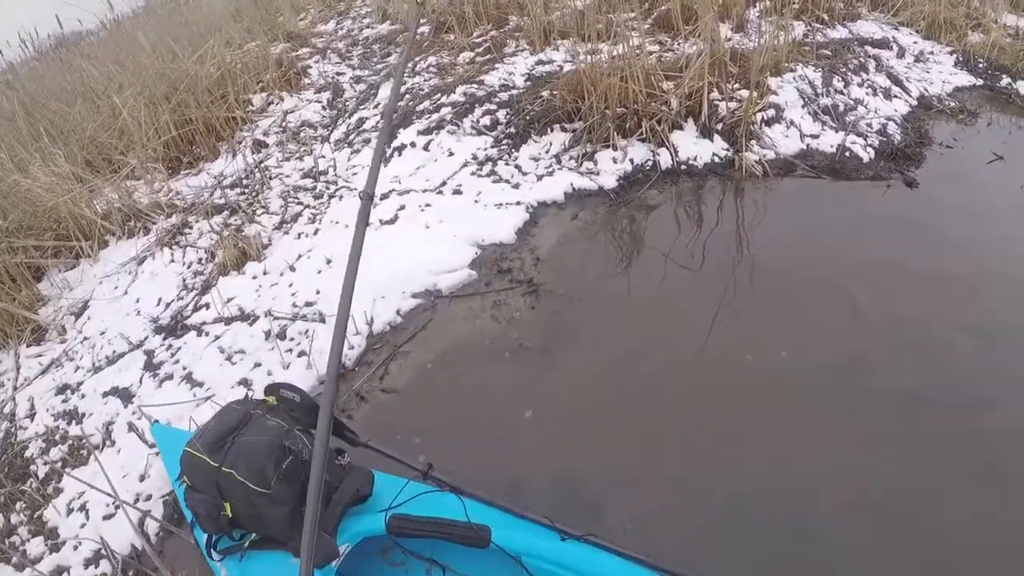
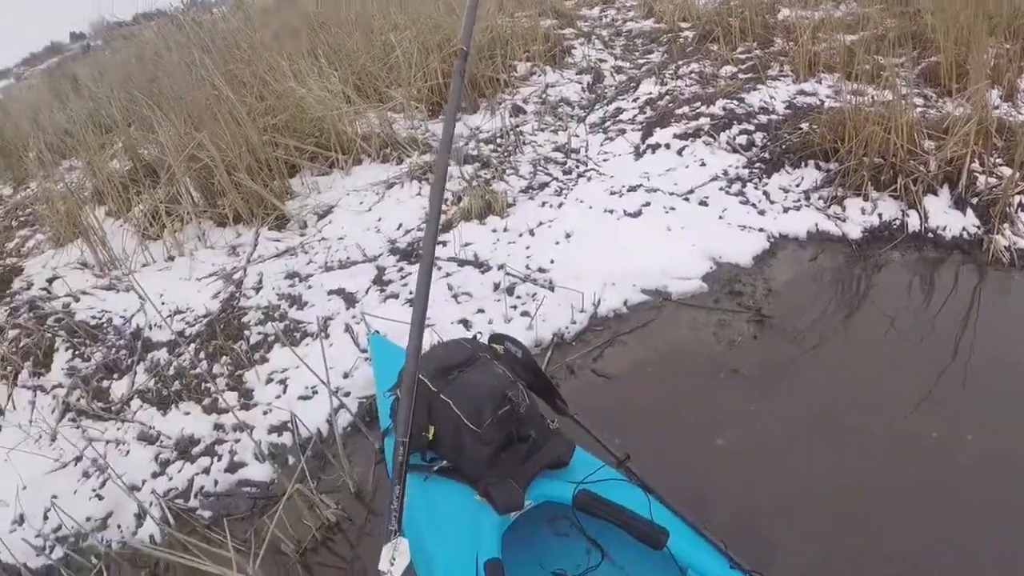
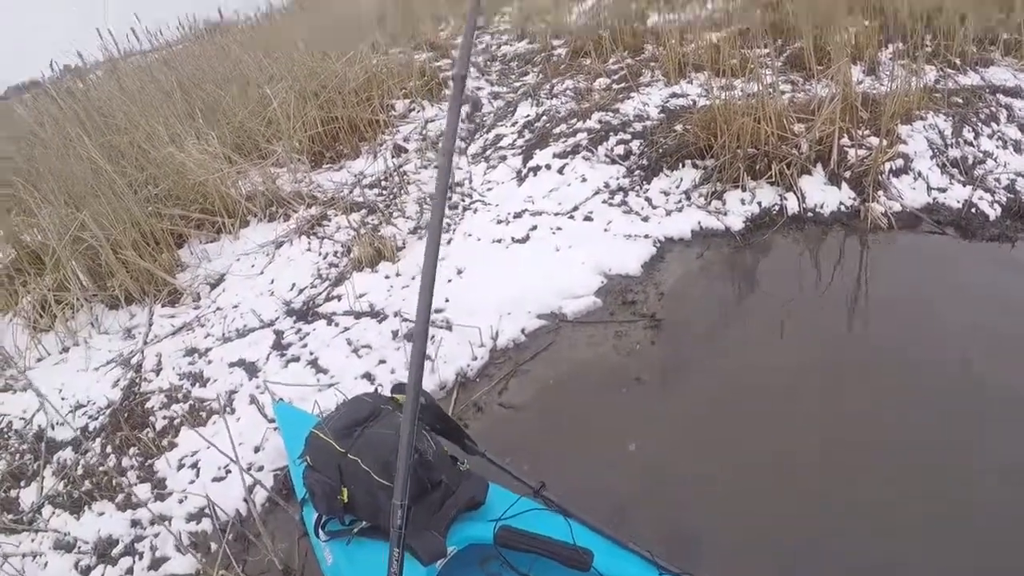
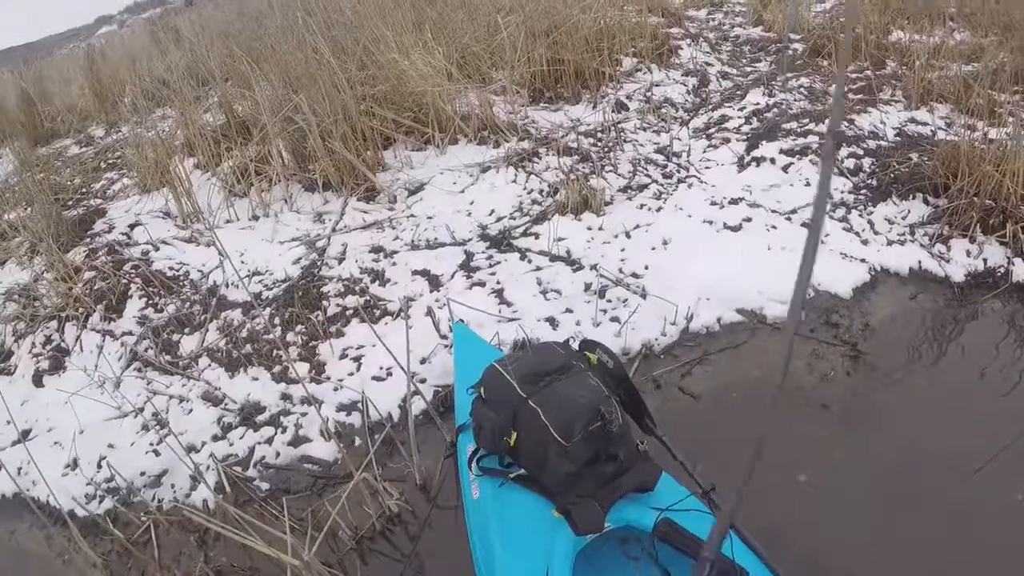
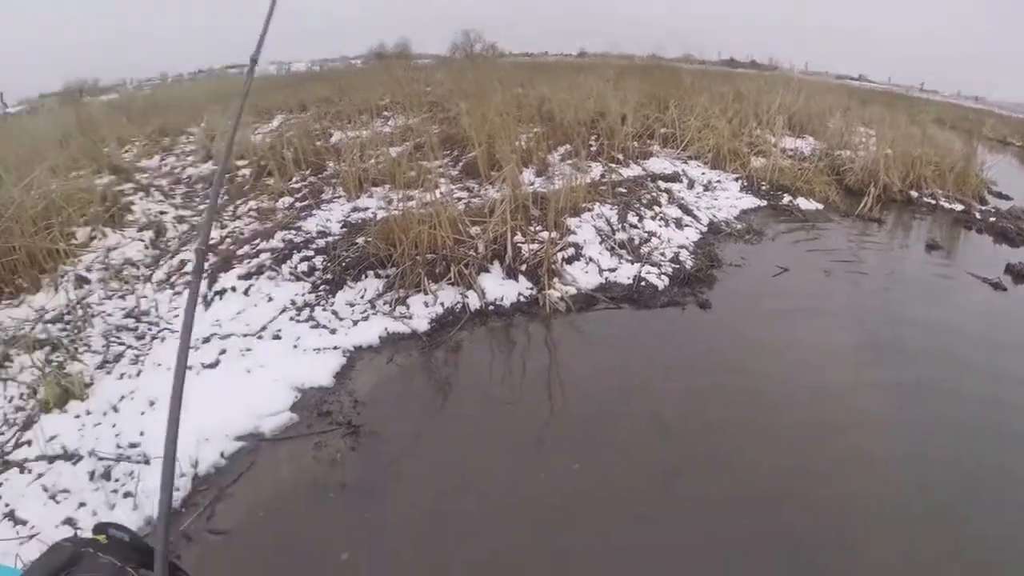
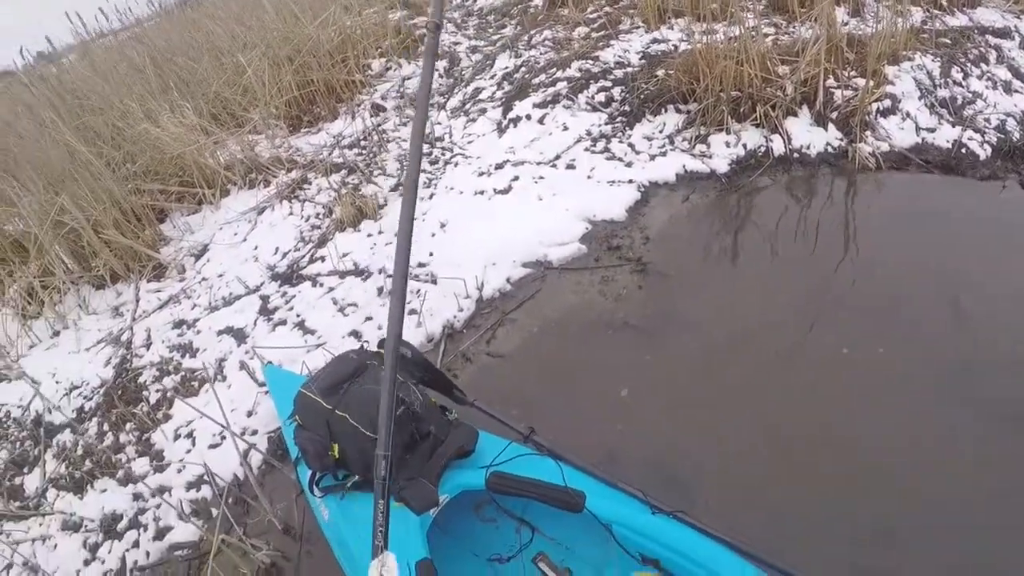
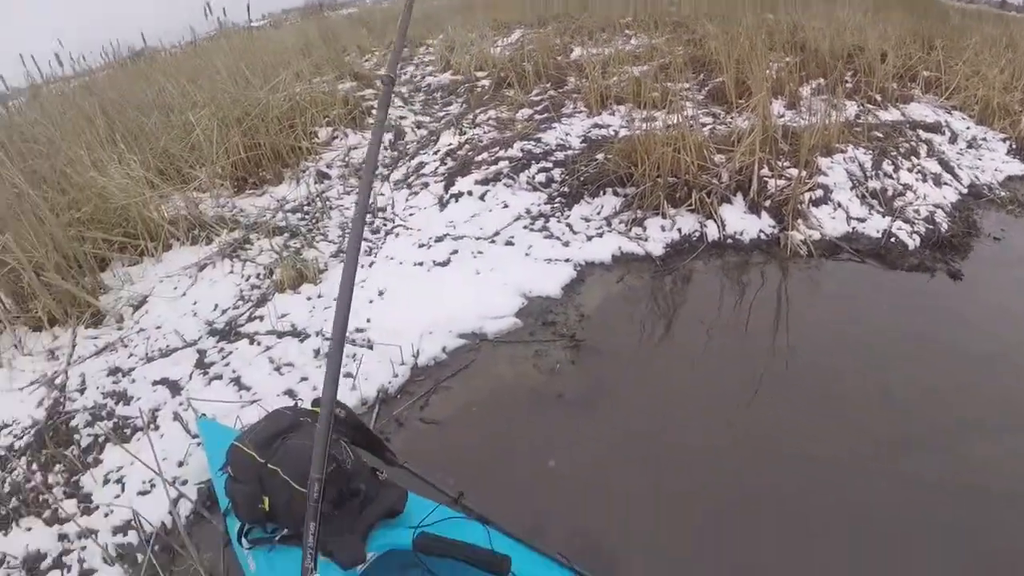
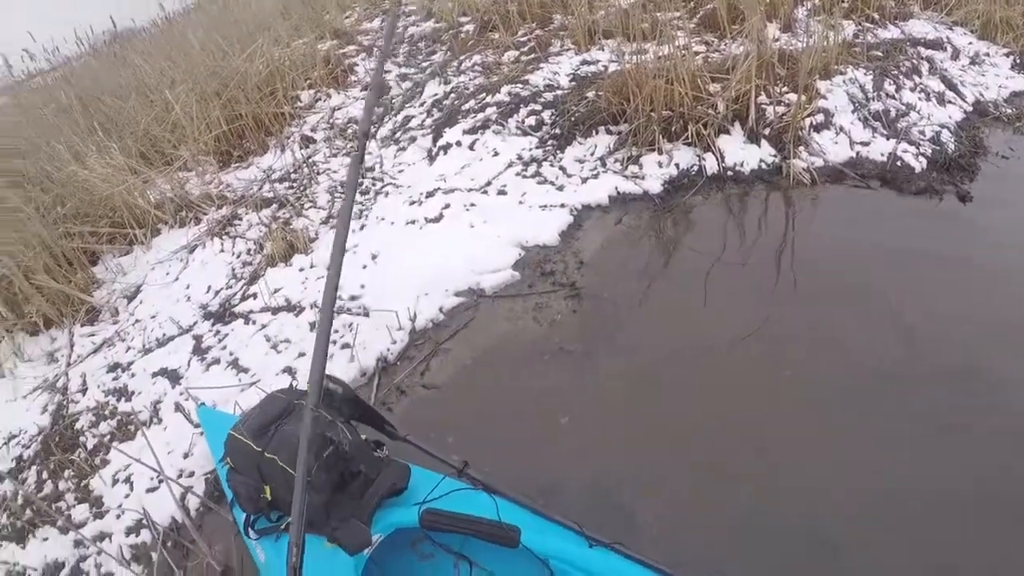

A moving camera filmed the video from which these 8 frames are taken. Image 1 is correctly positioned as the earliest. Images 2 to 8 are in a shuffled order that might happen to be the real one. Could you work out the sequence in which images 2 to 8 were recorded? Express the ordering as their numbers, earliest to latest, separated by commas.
8, 6, 3, 5, 7, 2, 4
